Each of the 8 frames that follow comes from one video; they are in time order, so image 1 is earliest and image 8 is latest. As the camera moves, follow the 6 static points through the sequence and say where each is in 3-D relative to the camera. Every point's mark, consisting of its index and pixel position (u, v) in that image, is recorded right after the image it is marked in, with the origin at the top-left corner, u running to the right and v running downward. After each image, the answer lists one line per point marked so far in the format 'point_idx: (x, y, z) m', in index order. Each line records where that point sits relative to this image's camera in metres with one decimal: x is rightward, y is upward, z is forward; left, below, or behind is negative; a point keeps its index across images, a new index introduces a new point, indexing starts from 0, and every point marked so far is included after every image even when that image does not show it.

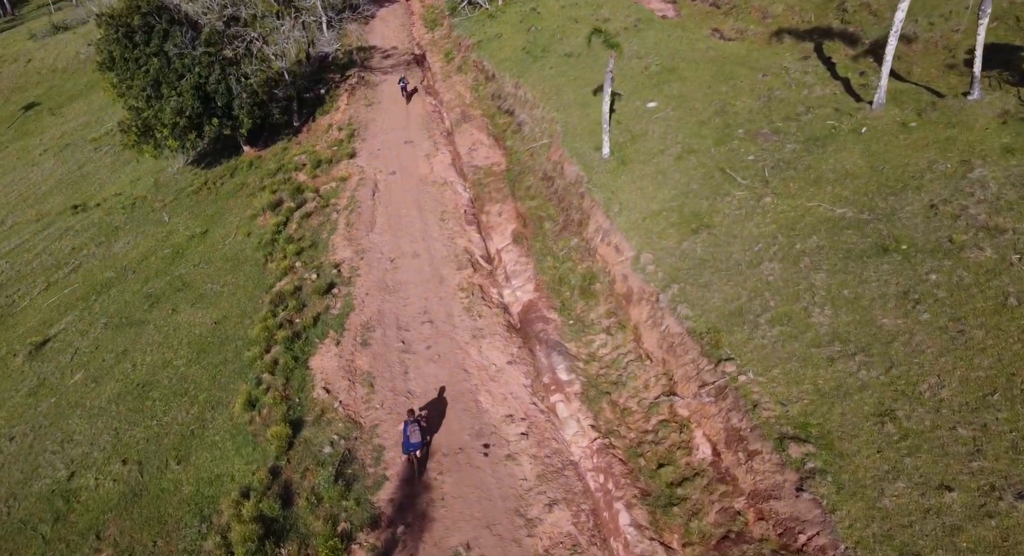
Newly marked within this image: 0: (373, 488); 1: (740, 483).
0: (-3.8, -5.4, +18.5) m
1: (+5.6, -5.0, +16.7) m
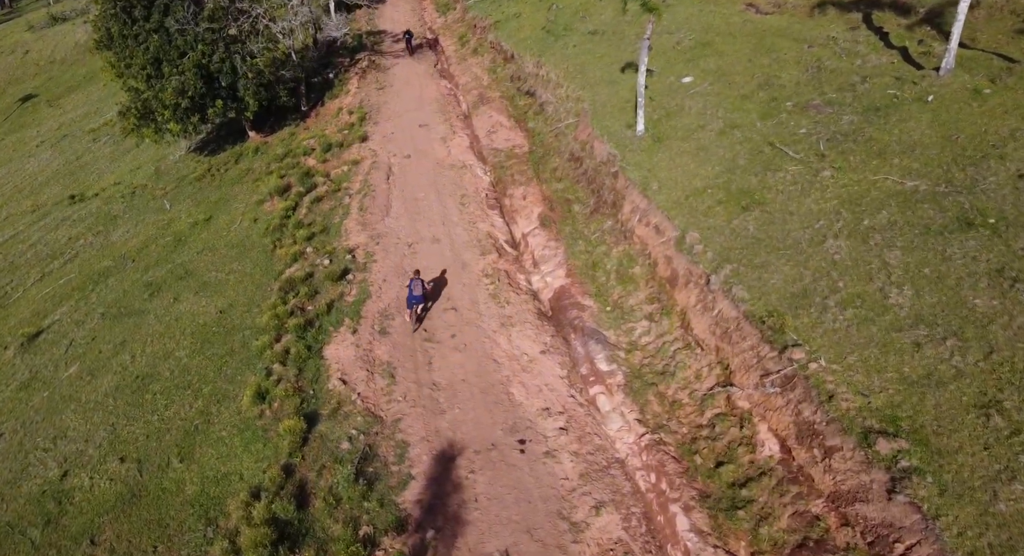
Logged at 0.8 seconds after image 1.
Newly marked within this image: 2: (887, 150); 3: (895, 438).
0: (-2.8, -5.2, +16.8) m
1: (+6.4, -4.3, +14.3) m
2: (+10.8, +3.7, +19.8) m
3: (+7.8, -3.2, +14.0) m
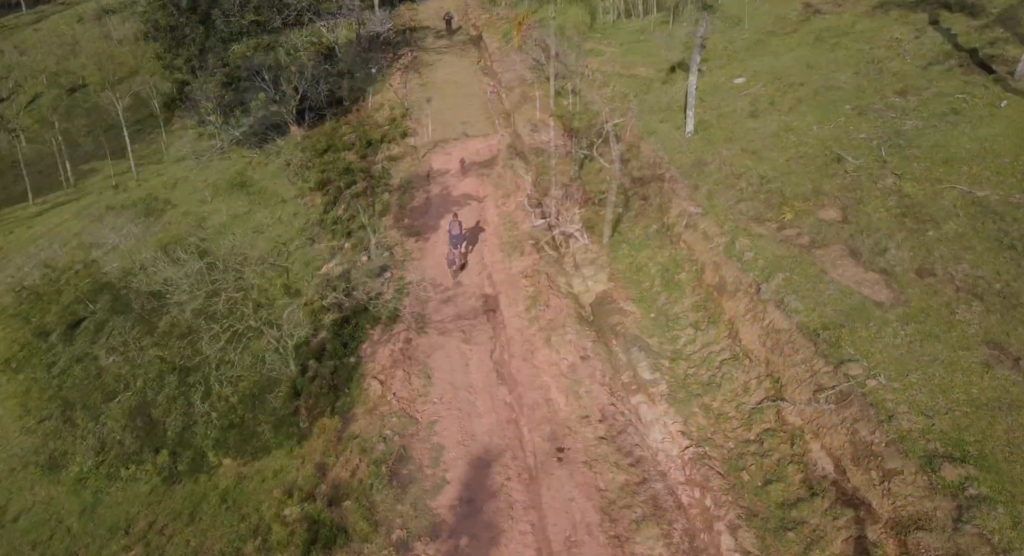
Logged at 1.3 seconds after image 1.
0: (-1.9, -5.2, +16.5) m
1: (+7.1, -4.5, +13.5) m
2: (+12.1, +3.3, +18.7) m
3: (+8.5, -3.5, +13.0) m
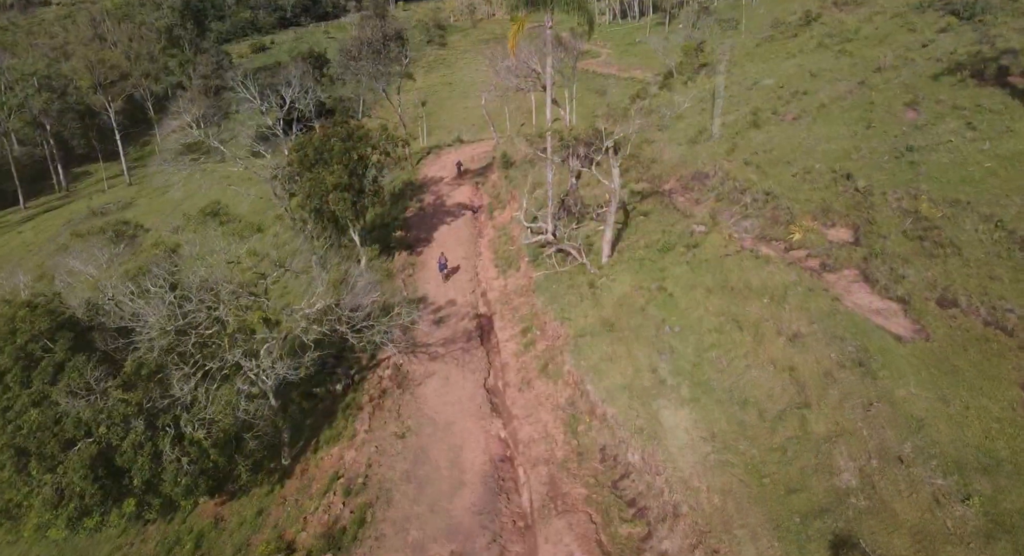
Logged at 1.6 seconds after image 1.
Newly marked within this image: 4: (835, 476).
0: (-1.6, -5.2, +16.2) m
1: (+7.5, -4.6, +13.2) m
2: (+12.6, +3.1, +18.5) m
3: (+8.9, -3.6, +12.7) m
4: (+6.7, -4.2, +14.4) m
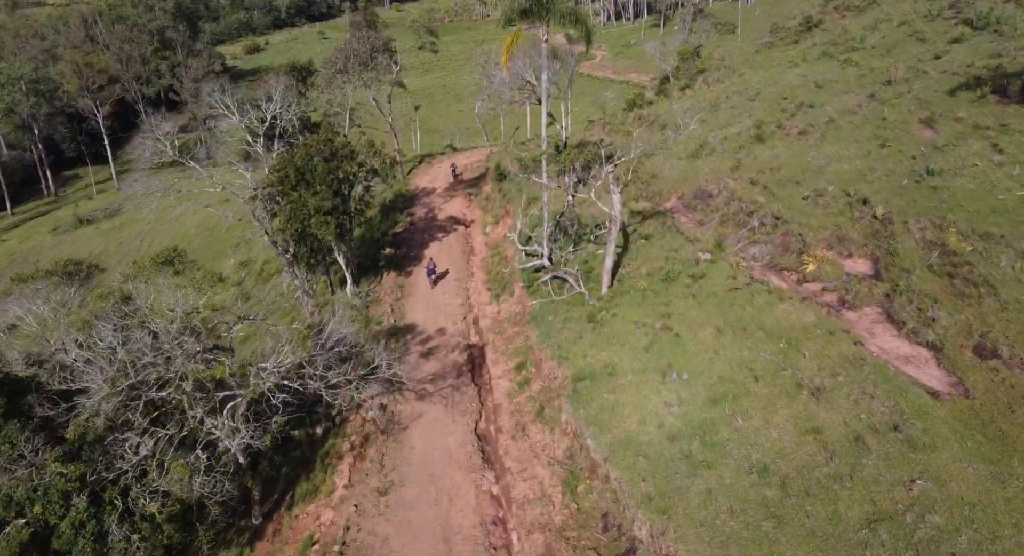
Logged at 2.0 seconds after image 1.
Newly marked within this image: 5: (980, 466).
0: (-1.9, -6.7, +13.7) m
1: (+7.2, -6.2, +10.8) m
2: (+12.3, +1.5, +16.1) m
3: (+8.6, -5.2, +10.3) m
4: (+6.4, -5.8, +11.9) m
5: (+9.1, -2.9, +12.5) m
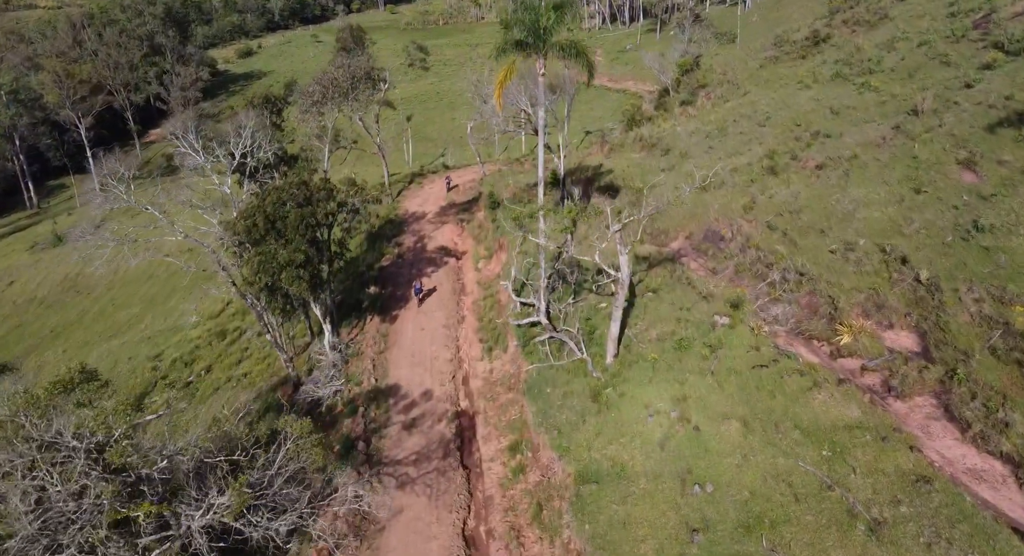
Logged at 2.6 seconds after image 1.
0: (-2.0, -9.2, +10.3) m
1: (+7.1, -8.6, +7.5) m
2: (+12.1, -0.9, +12.9) m
3: (+8.5, -7.6, +7.0) m
4: (+6.3, -8.2, +8.7) m
5: (+9.0, -5.3, +9.2) m
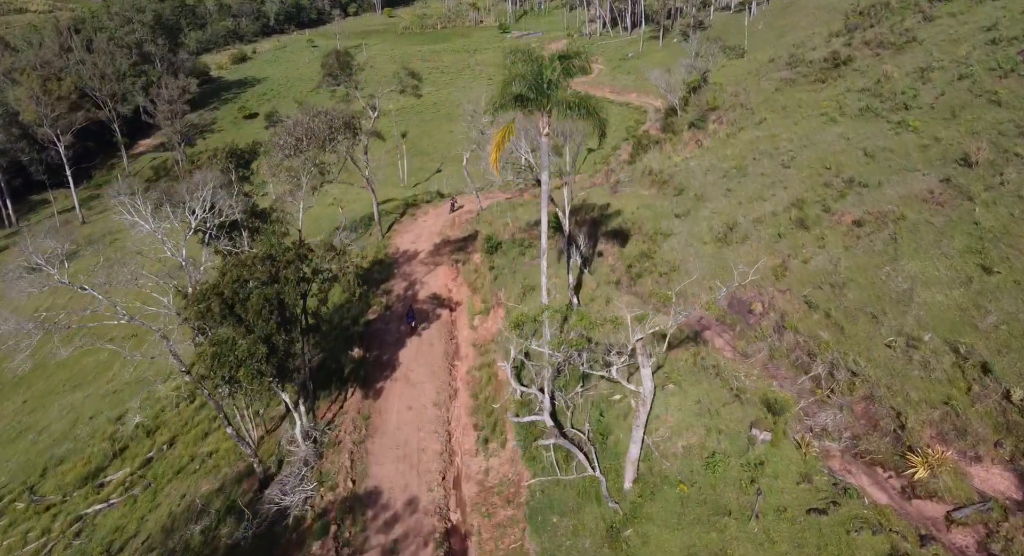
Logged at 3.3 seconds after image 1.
0: (-2.0, -12.4, +6.1) m
1: (+7.1, -11.8, +3.2) m
2: (+12.1, -4.1, +8.7) m
3: (+8.6, -10.8, +2.8) m
4: (+6.3, -11.4, +4.4) m
5: (+9.0, -8.6, +5.0) m
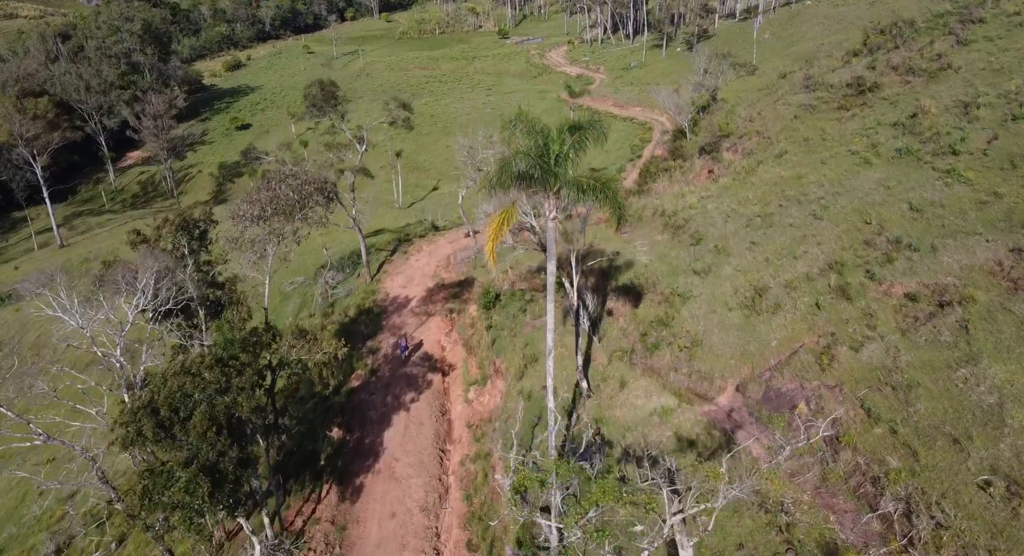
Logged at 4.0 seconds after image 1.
0: (-2.0, -15.7, +1.6) m
1: (+7.2, -15.1, -1.2) m
2: (+12.2, -7.4, +4.3) m
3: (+8.6, -14.1, -1.6) m
4: (+6.4, -14.7, 0.0) m
5: (+9.0, -11.9, +0.6) m
